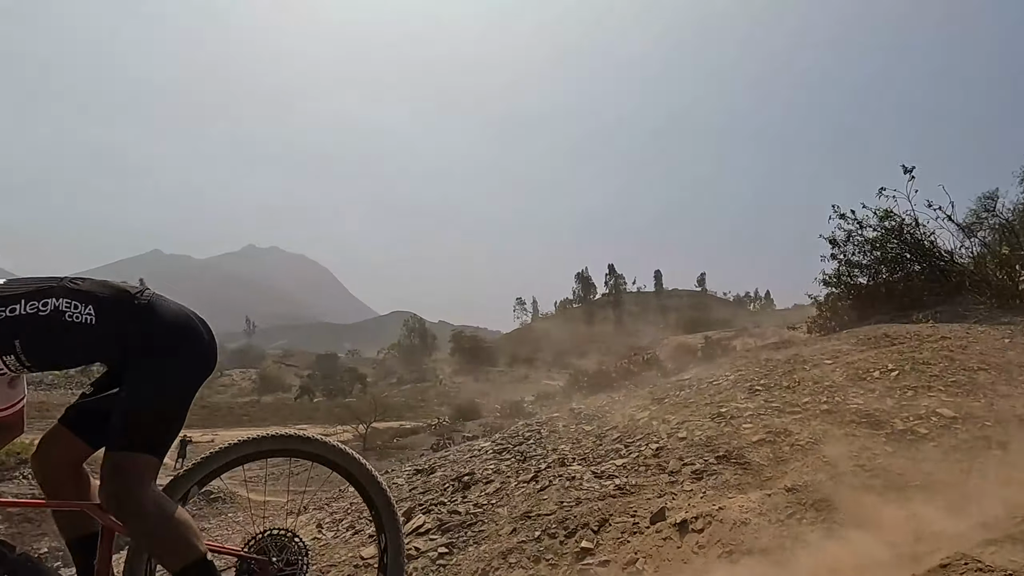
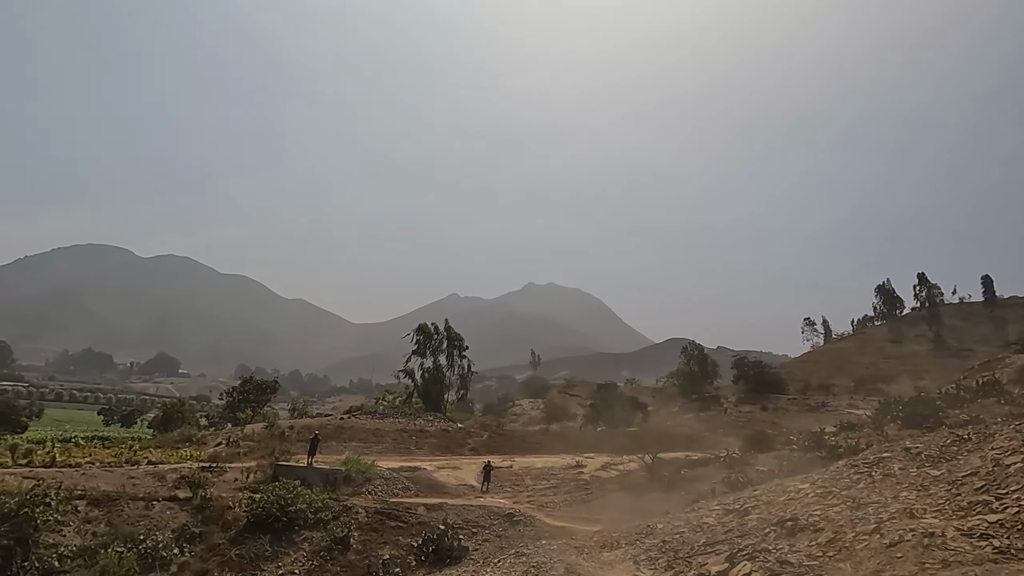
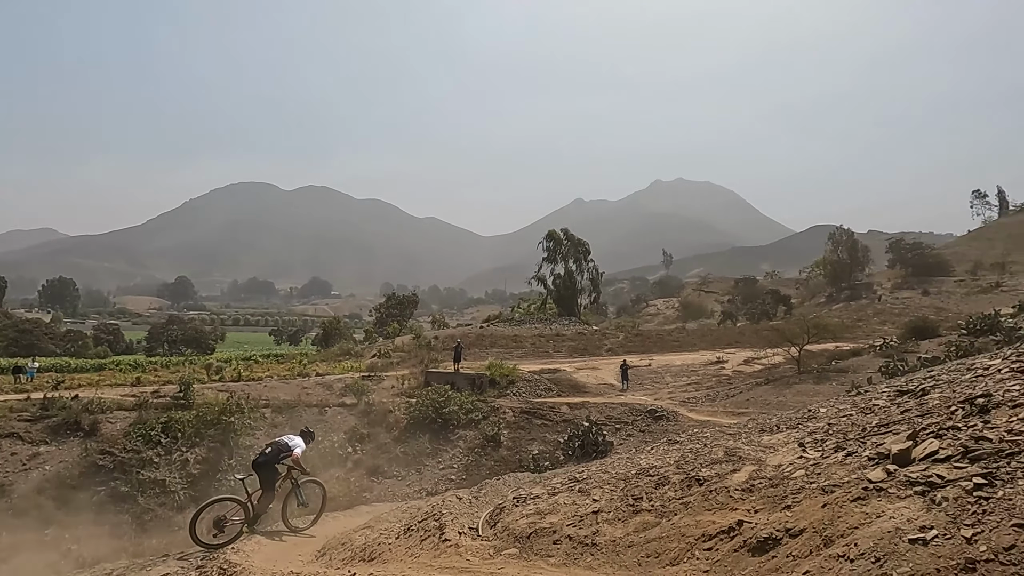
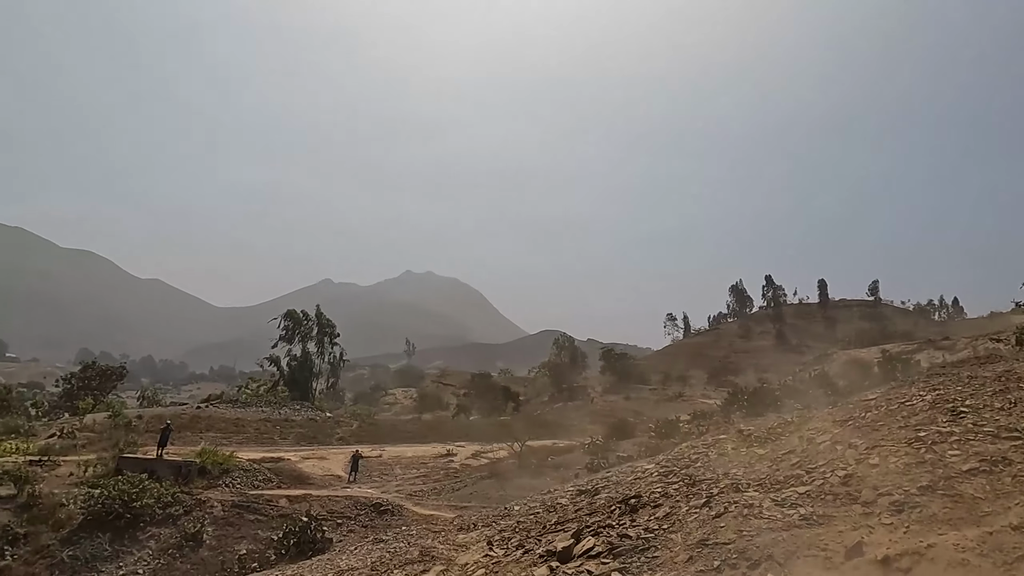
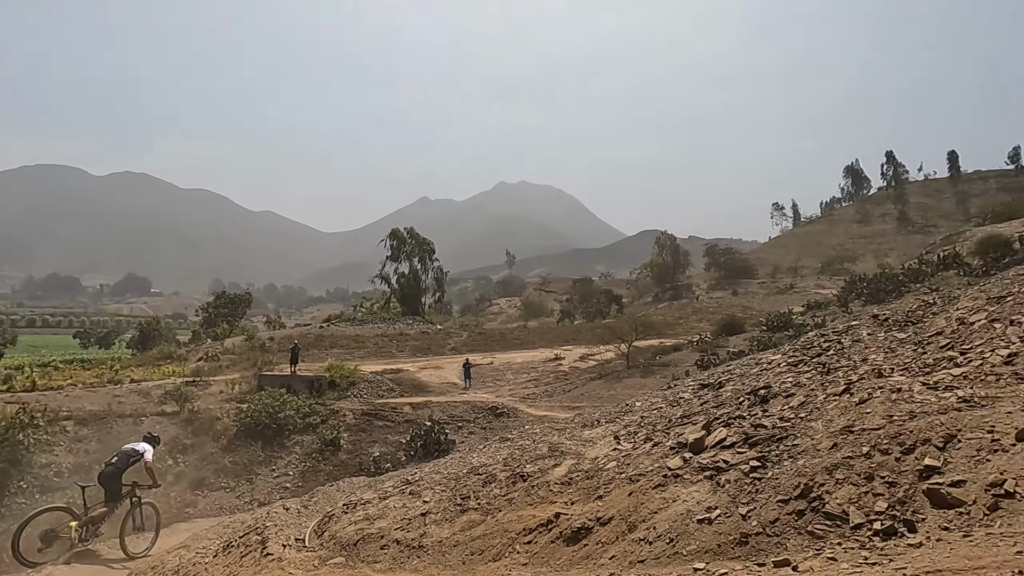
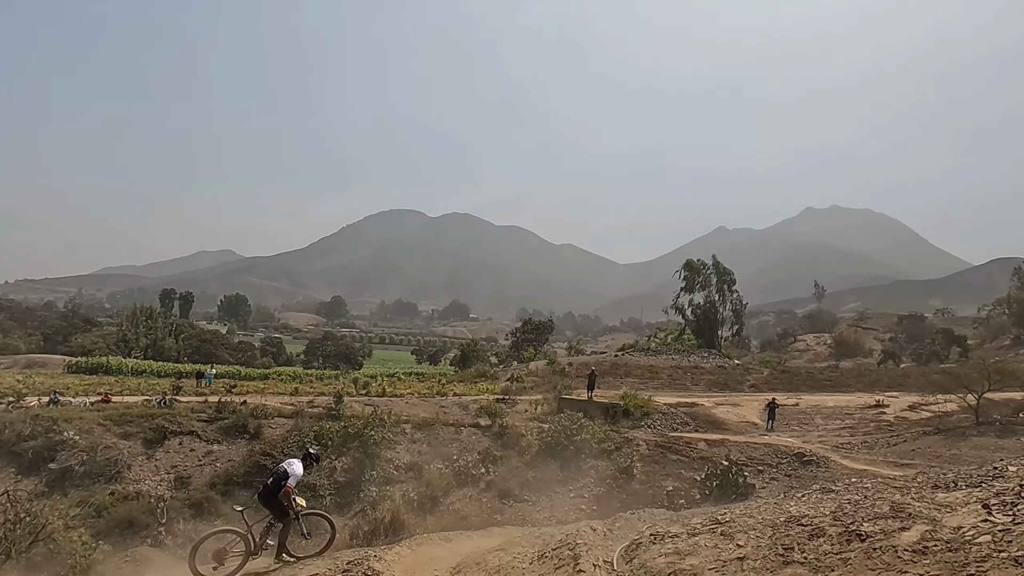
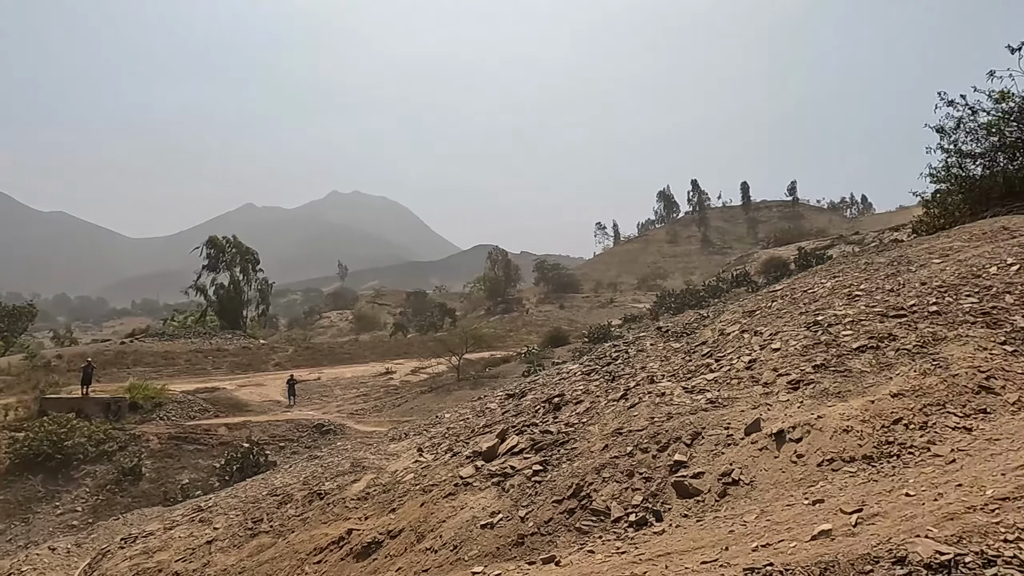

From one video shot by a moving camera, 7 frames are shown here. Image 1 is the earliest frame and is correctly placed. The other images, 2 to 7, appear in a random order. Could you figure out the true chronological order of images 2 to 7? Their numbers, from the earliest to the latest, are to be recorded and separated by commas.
4, 2, 6, 3, 5, 7
